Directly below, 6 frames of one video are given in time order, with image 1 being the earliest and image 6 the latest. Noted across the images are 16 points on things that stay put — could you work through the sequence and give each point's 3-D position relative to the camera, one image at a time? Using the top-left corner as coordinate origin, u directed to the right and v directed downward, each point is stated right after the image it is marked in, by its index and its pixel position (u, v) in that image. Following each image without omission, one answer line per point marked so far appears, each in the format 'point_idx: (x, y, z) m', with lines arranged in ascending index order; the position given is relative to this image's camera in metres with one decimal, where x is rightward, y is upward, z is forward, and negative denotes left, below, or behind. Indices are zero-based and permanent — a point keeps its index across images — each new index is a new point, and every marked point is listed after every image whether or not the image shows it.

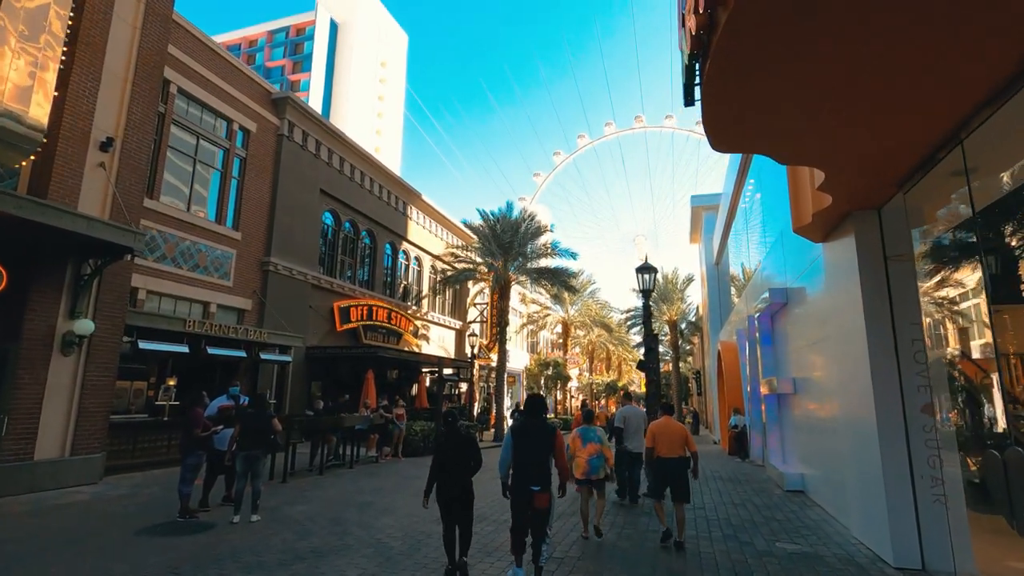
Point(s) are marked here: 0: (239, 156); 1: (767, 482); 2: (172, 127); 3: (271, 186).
0: (-9.4, +4.5, +18.3) m
1: (+5.9, -4.5, +12.3) m
2: (-10.1, +4.8, +15.9) m
3: (-8.8, +3.7, +19.5) m
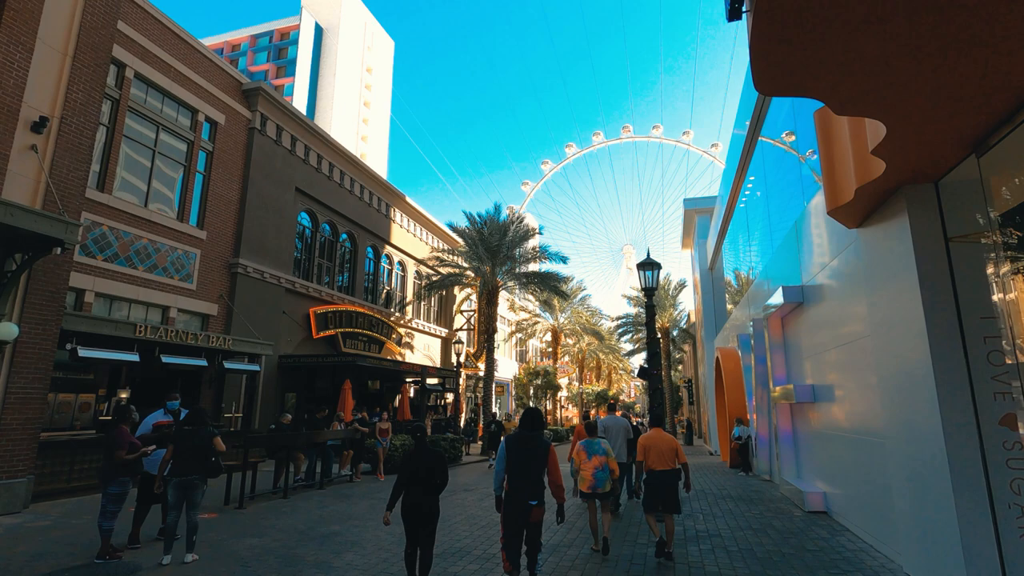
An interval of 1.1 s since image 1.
0: (-9.8, +4.4, +17.0) m
1: (+5.6, -4.5, +11.1) m
2: (-10.5, +4.7, +14.6) m
3: (-9.2, +3.6, +18.2) m
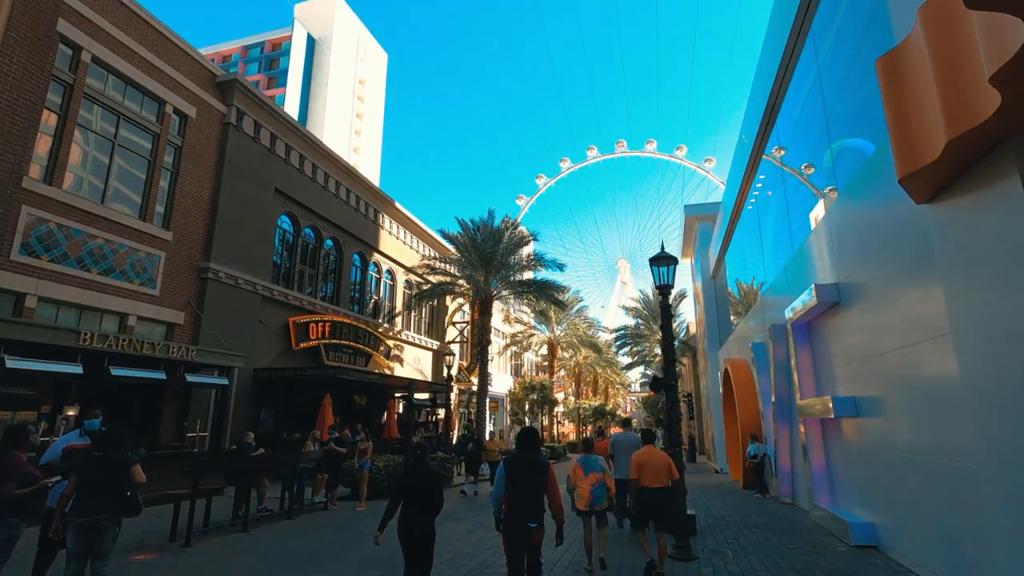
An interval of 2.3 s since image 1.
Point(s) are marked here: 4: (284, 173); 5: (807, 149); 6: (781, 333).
0: (-10.0, +4.2, +15.7) m
1: (+5.5, -4.4, +9.7) m
2: (-10.6, +4.6, +13.3) m
3: (-9.4, +3.4, +16.8) m
4: (-8.4, +4.3, +19.7) m
5: (+7.5, +3.5, +13.5) m
6: (+6.5, -1.1, +12.8) m
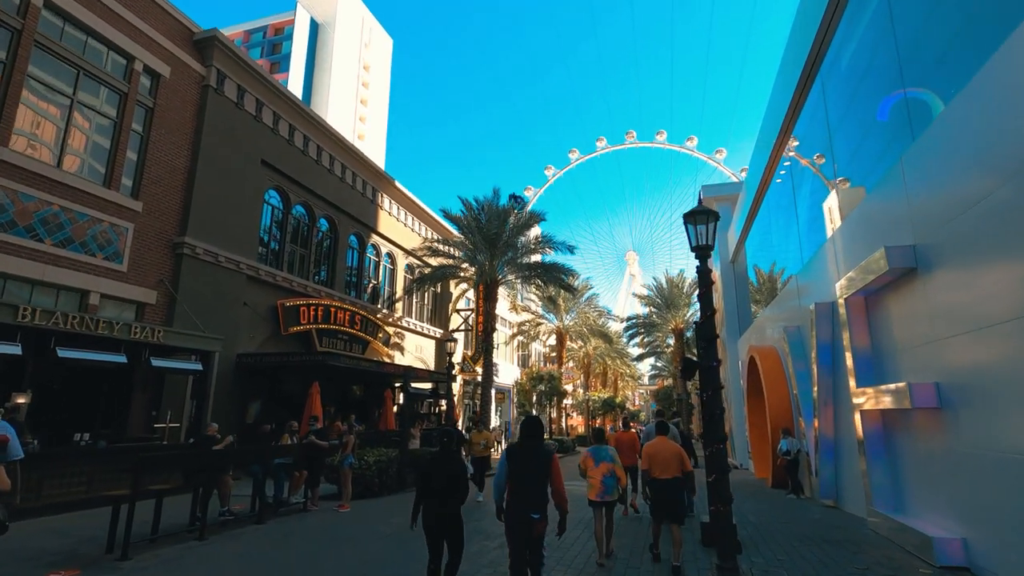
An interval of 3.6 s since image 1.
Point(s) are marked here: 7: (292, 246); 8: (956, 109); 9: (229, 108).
0: (-9.8, +4.8, +14.2) m
1: (+5.6, -3.9, +8.2) m
2: (-10.5, +5.2, +11.8) m
3: (-9.2, +4.0, +15.3) m
4: (-8.2, +4.9, +18.2) m
5: (+7.6, +4.1, +11.8) m
6: (+6.6, -0.5, +11.1) m
7: (-8.1, +1.6, +19.7) m
8: (+5.8, +2.4, +7.1) m
9: (-8.7, +5.6, +16.5) m
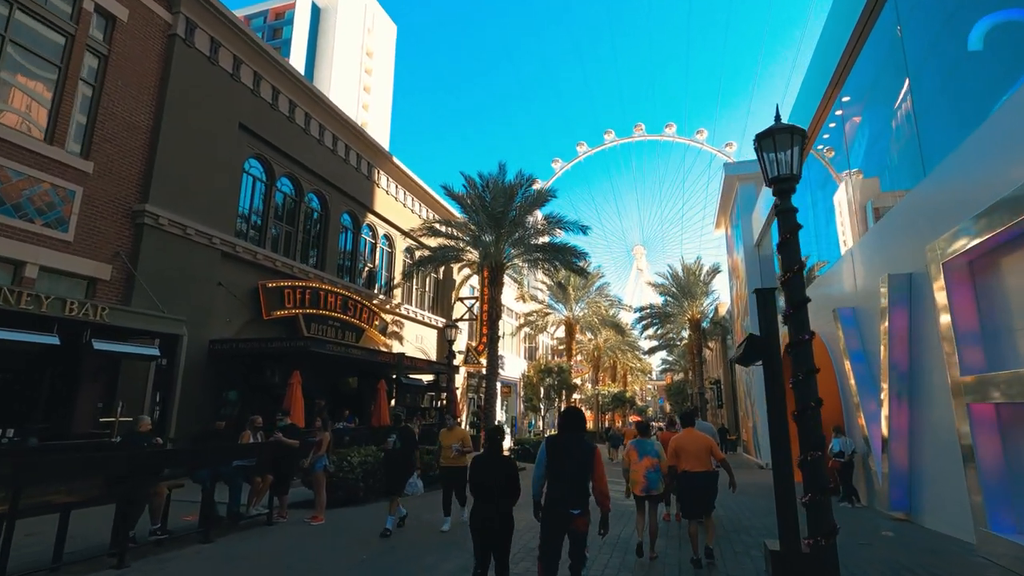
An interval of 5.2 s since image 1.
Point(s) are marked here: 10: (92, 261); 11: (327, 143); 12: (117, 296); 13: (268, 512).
0: (-9.6, +5.4, +12.4) m
1: (+5.7, -3.4, +6.2) m
2: (-10.3, +5.8, +9.9) m
3: (-9.0, +4.6, +13.5) m
4: (-8.0, +5.6, +16.4) m
5: (+7.7, +4.6, +9.8) m
6: (+6.7, 0.0, +9.2) m
7: (-7.9, +2.2, +17.9) m
8: (+5.9, +2.9, +5.1) m
9: (-8.5, +6.2, +14.6) m
10: (-9.2, +0.6, +11.7) m
11: (-6.9, +5.4, +19.8) m
12: (-9.1, -0.2, +12.3) m
13: (-4.1, -3.8, +9.0) m
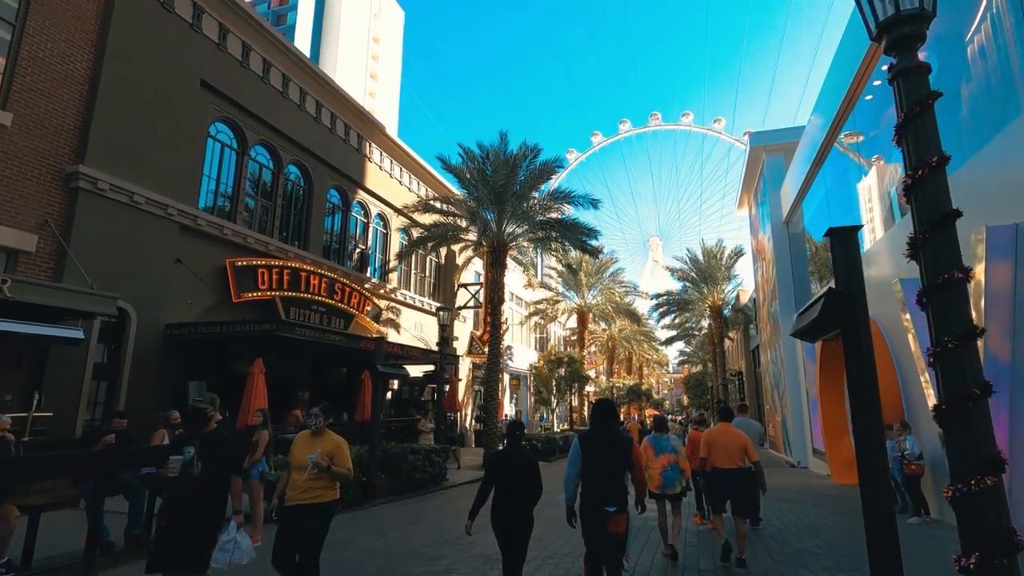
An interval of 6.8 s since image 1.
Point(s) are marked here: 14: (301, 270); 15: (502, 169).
0: (-9.8, +6.0, +10.6) m
1: (+5.4, -2.8, +4.1) m
2: (-10.6, +6.3, +8.2) m
3: (-9.2, +5.2, +11.7) m
4: (-8.0, +6.1, +14.5) m
5: (+7.5, +5.2, +7.5) m
6: (+6.5, +0.6, +7.0) m
7: (-7.9, +2.8, +16.1) m
8: (+5.5, +3.4, +2.9) m
9: (-8.6, +6.7, +12.8) m
10: (-9.4, +1.1, +10.0) m
11: (-6.9, +6.0, +18.0) m
12: (-9.2, +0.4, +10.6) m
13: (-4.3, -3.3, +7.2) m
14: (-6.5, +0.6, +16.3) m
15: (-0.4, +4.5, +20.1) m
